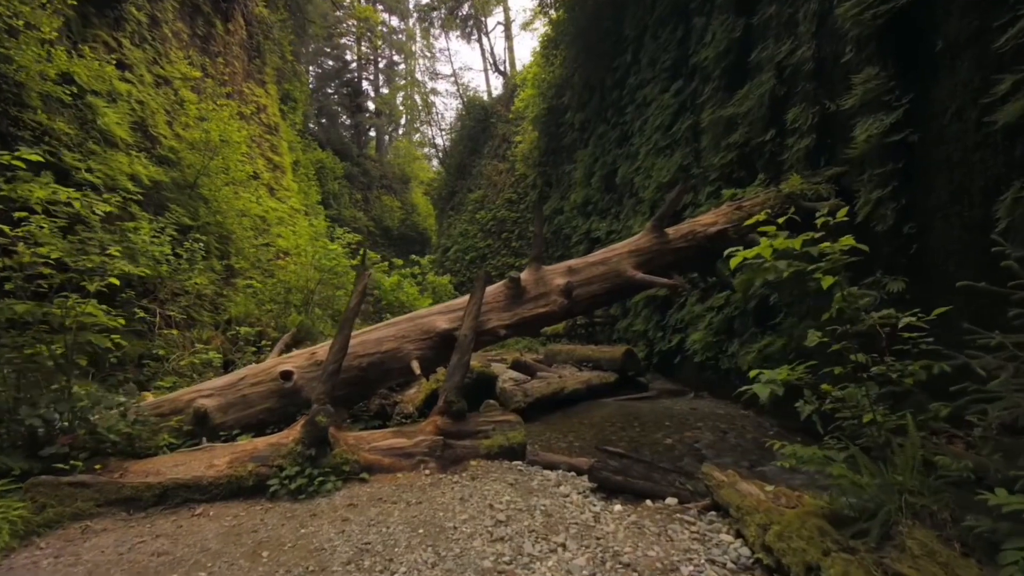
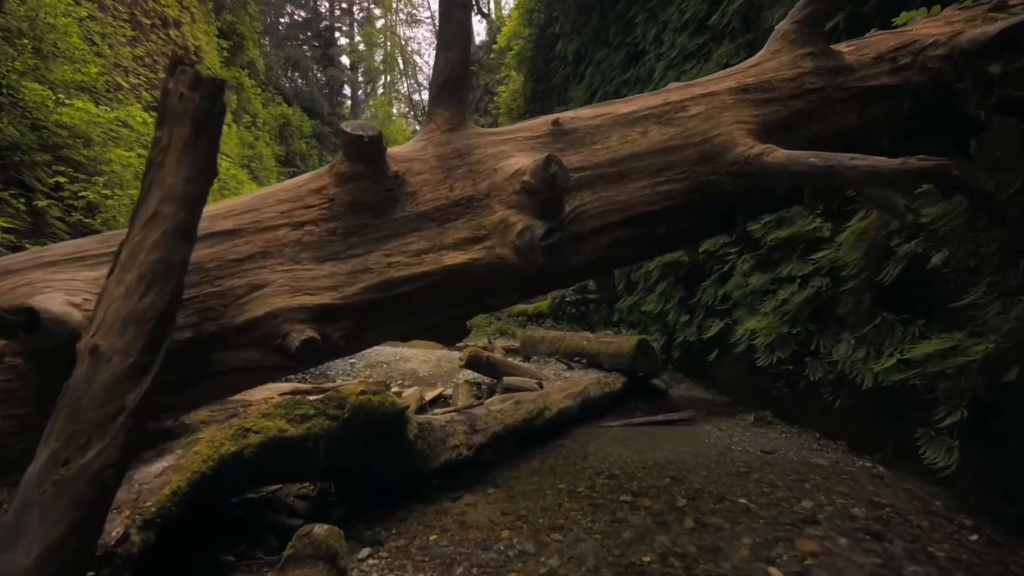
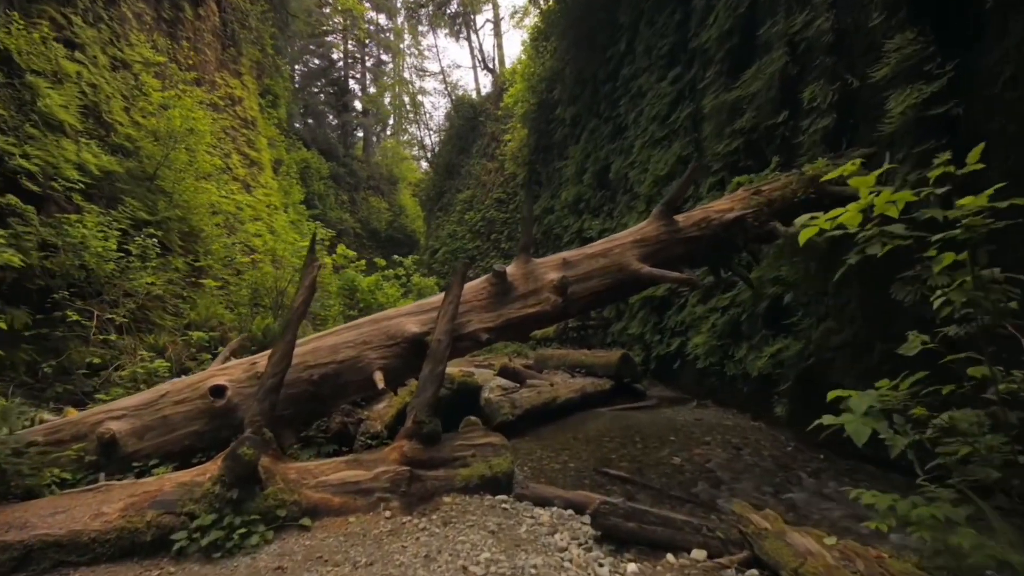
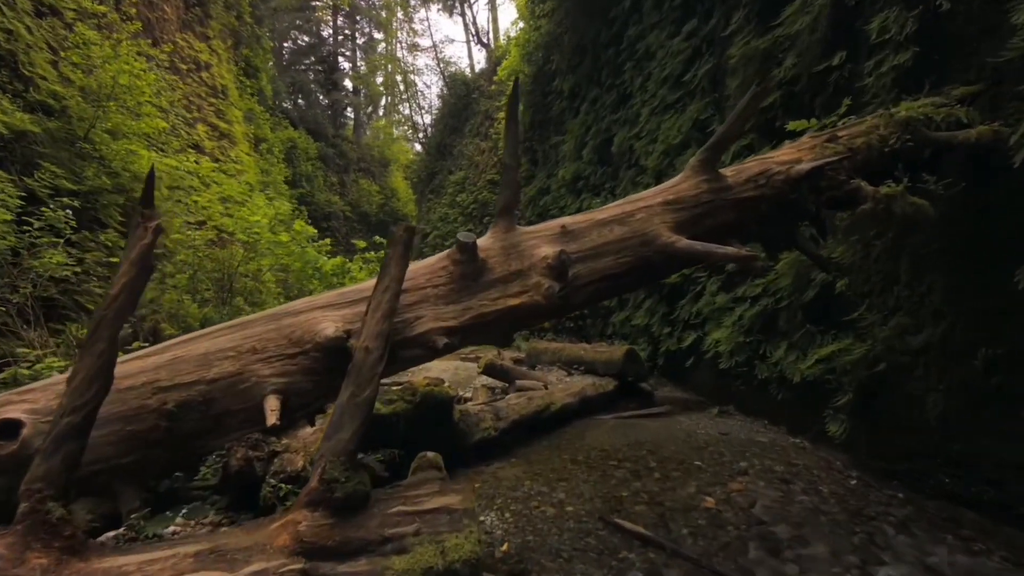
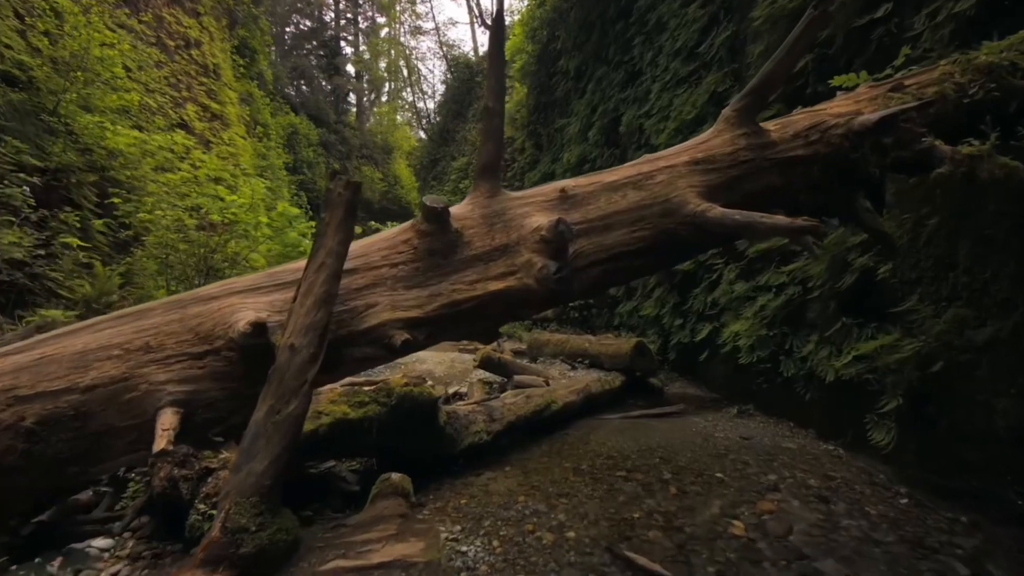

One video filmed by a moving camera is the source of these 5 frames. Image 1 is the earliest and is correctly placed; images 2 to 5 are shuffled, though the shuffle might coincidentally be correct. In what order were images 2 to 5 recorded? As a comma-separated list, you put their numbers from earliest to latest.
3, 4, 5, 2
